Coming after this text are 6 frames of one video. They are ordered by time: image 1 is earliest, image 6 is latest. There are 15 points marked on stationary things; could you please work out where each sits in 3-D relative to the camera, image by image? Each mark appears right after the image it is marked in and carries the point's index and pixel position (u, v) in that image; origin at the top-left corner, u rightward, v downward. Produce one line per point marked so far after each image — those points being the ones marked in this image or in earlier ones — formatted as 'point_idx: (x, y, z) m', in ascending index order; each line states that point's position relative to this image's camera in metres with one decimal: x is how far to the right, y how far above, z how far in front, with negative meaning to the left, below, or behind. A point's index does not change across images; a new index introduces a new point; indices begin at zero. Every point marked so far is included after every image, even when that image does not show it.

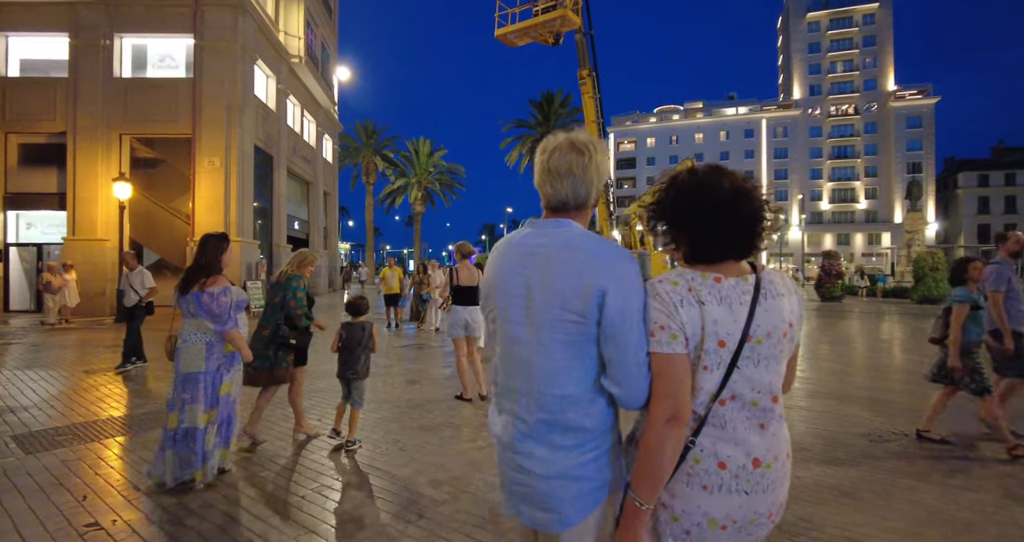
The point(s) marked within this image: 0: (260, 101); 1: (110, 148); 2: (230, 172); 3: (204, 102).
0: (-9.4, +6.4, +18.5) m
1: (-13.0, +4.0, +16.0) m
2: (-9.1, +3.2, +16.1) m
3: (-10.0, +5.5, +16.1) m
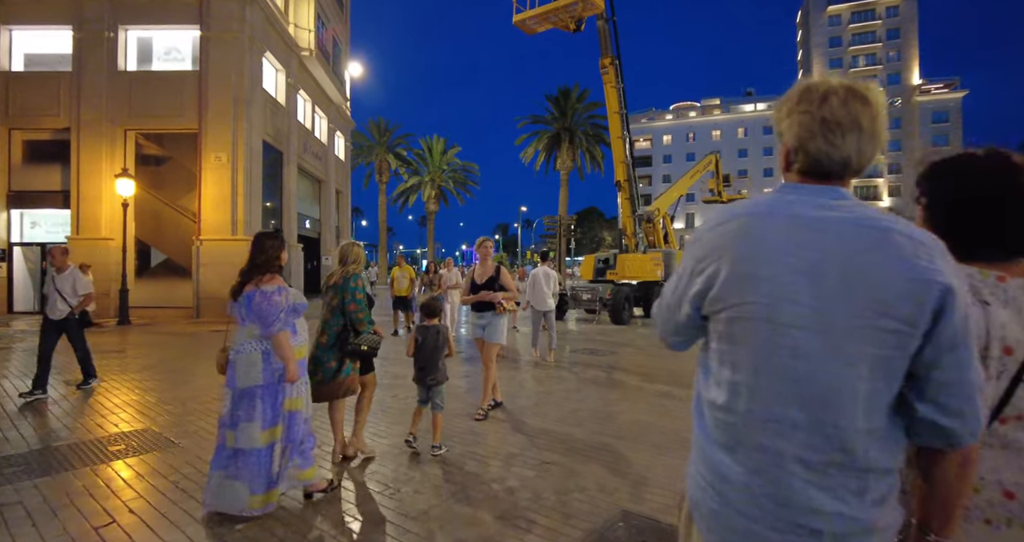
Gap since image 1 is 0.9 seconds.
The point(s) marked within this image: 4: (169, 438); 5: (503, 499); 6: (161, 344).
0: (-8.7, +6.4, +17.9) m
1: (-12.4, +3.9, +15.5) m
2: (-8.6, +3.2, +15.5) m
3: (-9.4, +5.5, +15.5) m
4: (-3.3, -1.6, +4.8) m
5: (-0.1, -1.6, +3.5) m
6: (-8.6, -1.8, +12.1) m
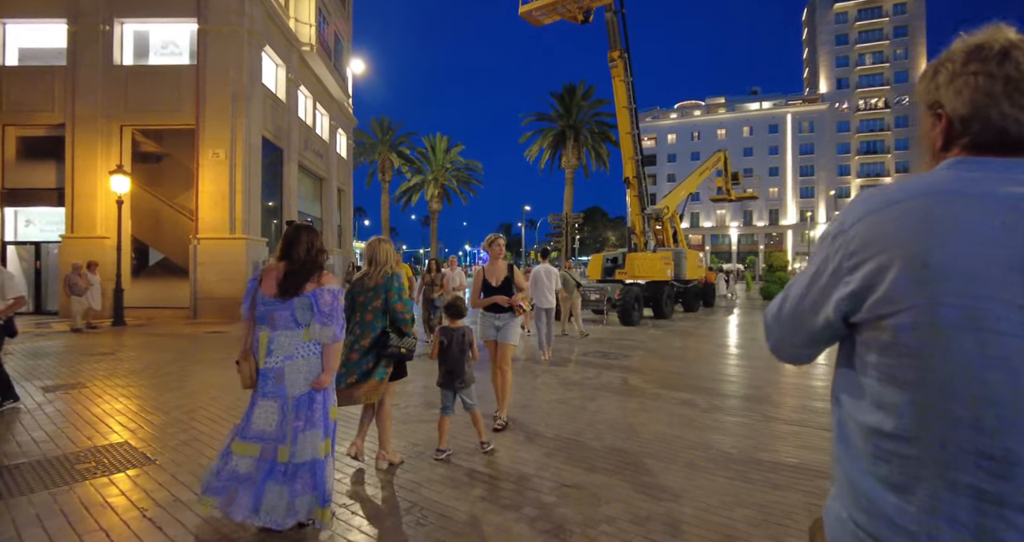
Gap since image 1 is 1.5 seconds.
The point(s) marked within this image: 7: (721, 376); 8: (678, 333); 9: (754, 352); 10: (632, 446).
0: (-8.6, +6.4, +17.5) m
1: (-12.2, +4.0, +15.1) m
2: (-8.4, +3.2, +15.1) m
3: (-9.2, +5.5, +15.1) m
4: (-3.2, -1.6, +4.4) m
5: (0.0, -1.6, +3.0) m
6: (-8.4, -1.8, +11.7) m
7: (+3.5, -1.7, +8.3) m
8: (+4.6, -1.7, +13.8) m
9: (+5.6, -1.9, +11.5) m
10: (+1.1, -1.6, +4.4) m
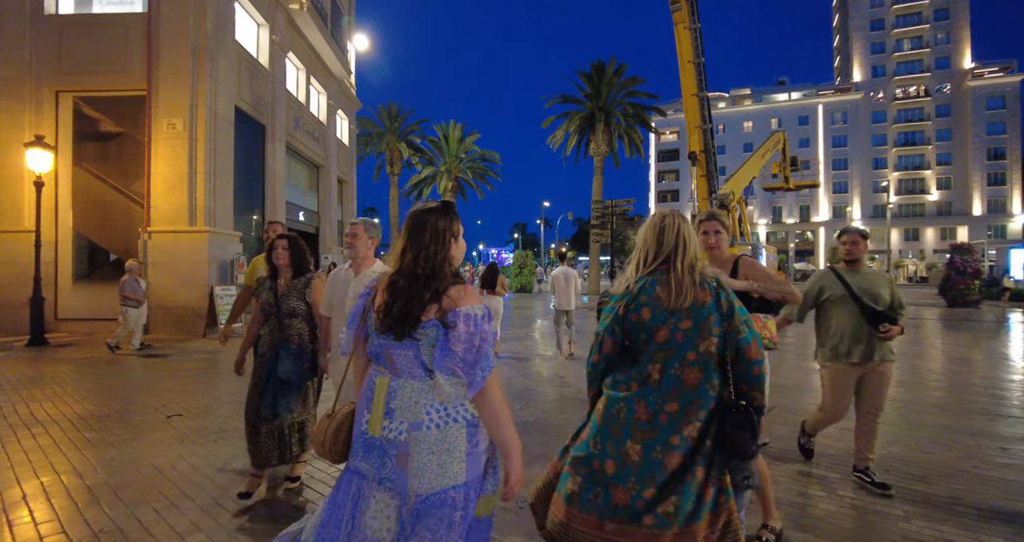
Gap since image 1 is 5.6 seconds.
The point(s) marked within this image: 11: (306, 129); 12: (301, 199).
0: (-7.7, +6.3, +14.3) m
1: (-11.4, +3.9, +12.0) m
2: (-7.5, +3.2, +11.9) m
3: (-8.4, +5.4, +11.9) m
4: (-2.6, -1.6, +1.0) m
5: (+0.6, -1.6, -0.4) m
6: (-7.6, -1.8, +8.5) m
7: (+4.2, -1.7, +4.8) m
8: (+5.4, -1.7, +10.3) m
9: (+6.3, -1.9, +7.9) m
10: (+1.7, -1.6, +1.0) m
11: (-7.7, +5.3, +18.6) m
12: (-8.1, +2.8, +19.0) m
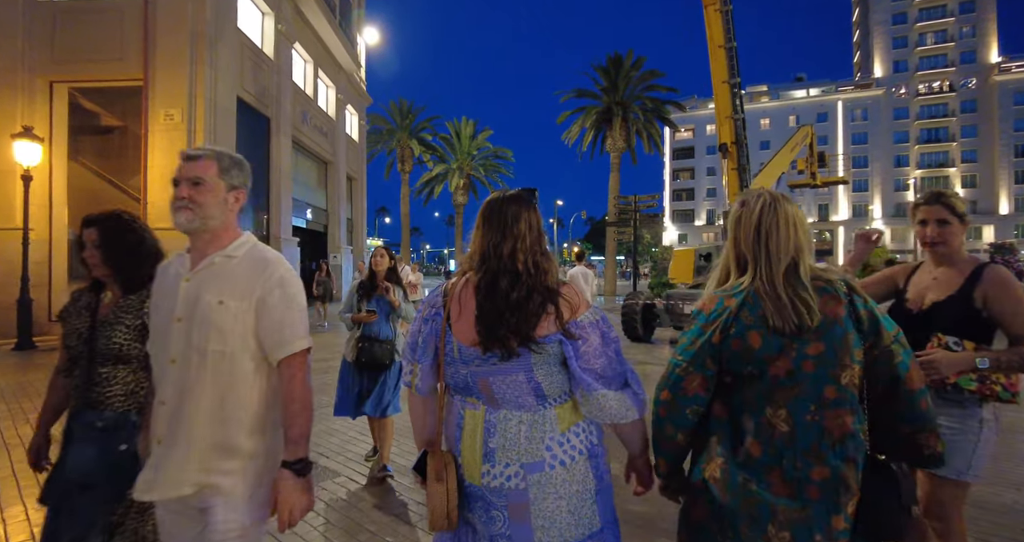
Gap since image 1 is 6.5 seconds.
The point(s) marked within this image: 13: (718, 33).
0: (-7.2, +6.3, +13.6) m
1: (-11.0, +3.9, +11.4) m
2: (-7.1, +3.2, +11.2) m
3: (-8.0, +5.5, +11.2) m
4: (-2.5, -1.6, +0.3) m
5: (+0.7, -1.6, -1.2) m
6: (-7.3, -1.8, +7.9) m
7: (+4.4, -1.8, +3.9) m
8: (+5.8, -1.8, +9.4) m
9: (+6.6, -1.9, +7.0) m
10: (+1.8, -1.6, +0.1) m
11: (-7.2, +5.3, +18.0) m
12: (-7.6, +2.8, +18.4) m
13: (+5.0, +5.8, +12.1) m
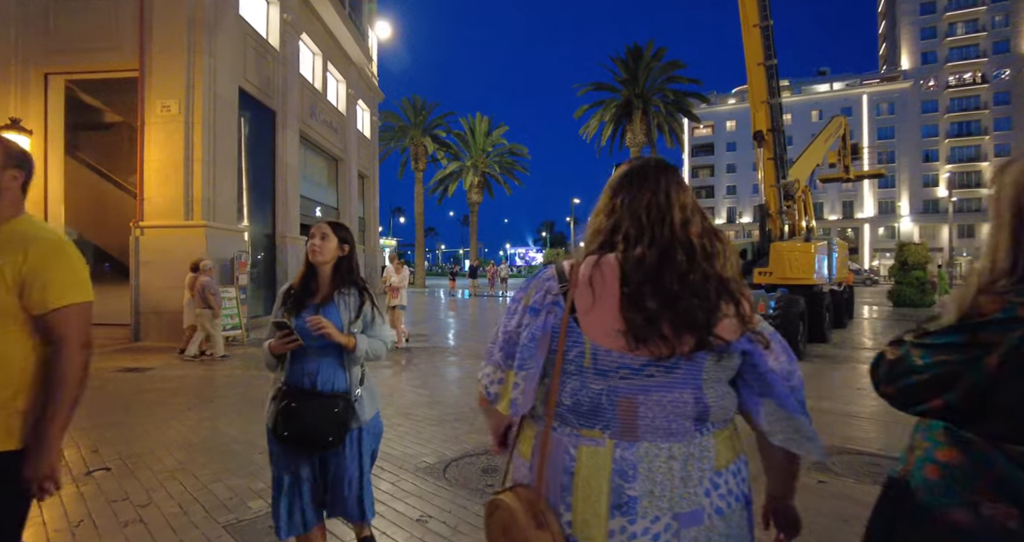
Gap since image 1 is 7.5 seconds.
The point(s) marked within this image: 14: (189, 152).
0: (-6.8, +6.3, +13.0) m
1: (-10.6, +3.9, +10.9) m
2: (-6.8, +3.2, +10.6) m
3: (-7.6, +5.4, +10.7) m
4: (-2.4, -1.6, -0.5) m
5: (+0.7, -1.6, -2.1) m
6: (-7.0, -1.8, +7.3) m
7: (+4.6, -1.7, +2.9) m
8: (+6.1, -1.7, +8.3) m
9: (+6.9, -1.8, +6.0) m
10: (+1.9, -1.6, -0.8) m
11: (-6.6, +5.3, +17.4) m
12: (-7.0, +2.8, +17.8) m
13: (+5.4, +5.8, +11.1) m
14: (-6.8, +2.5, +10.5) m
